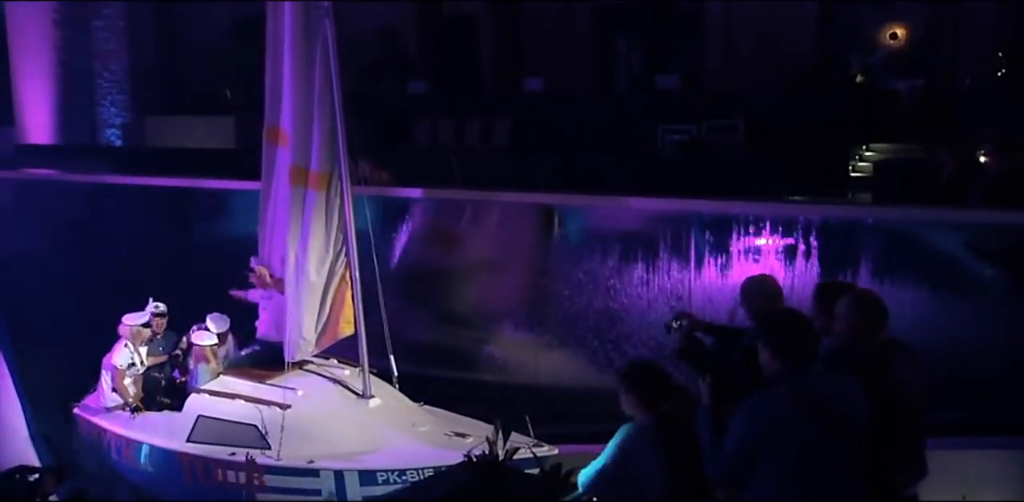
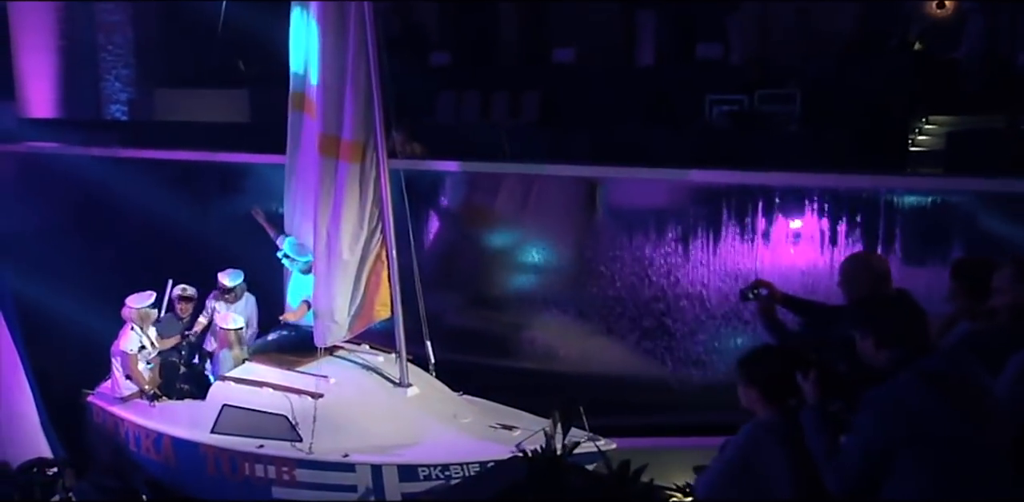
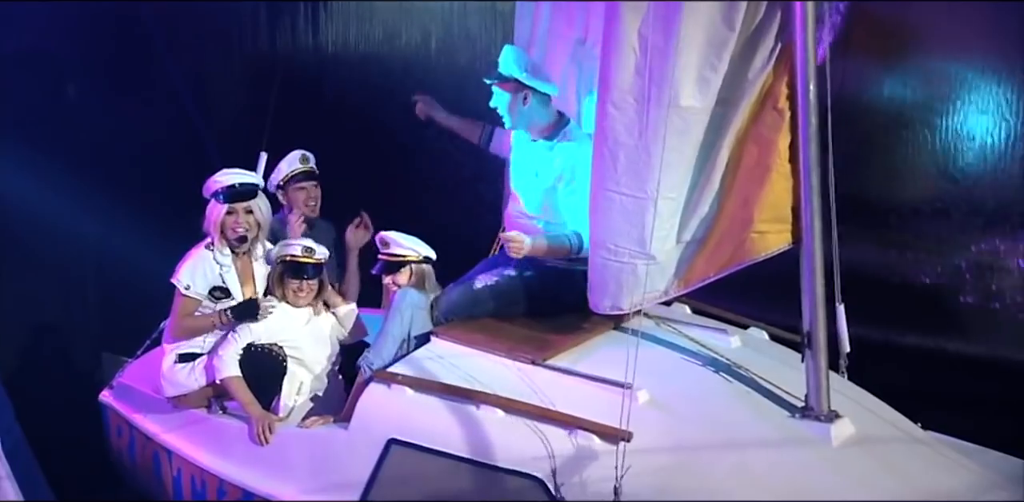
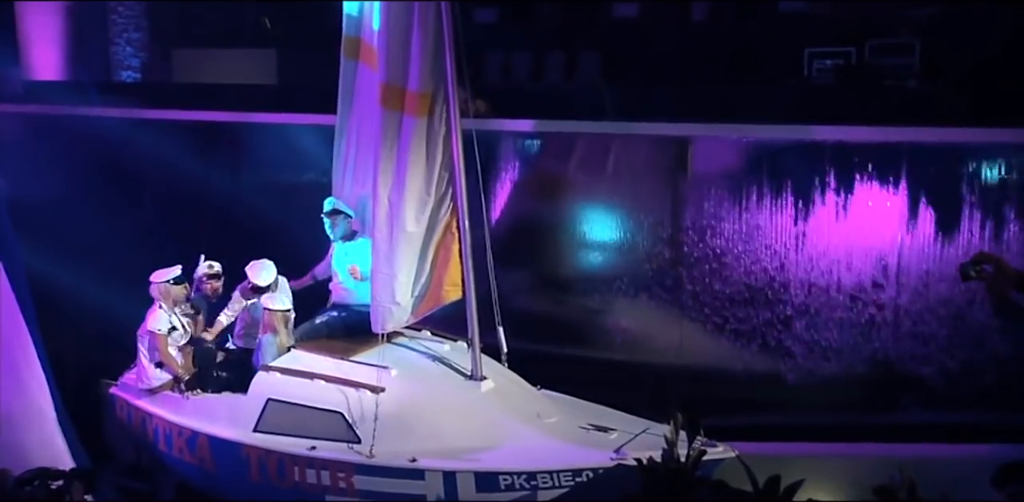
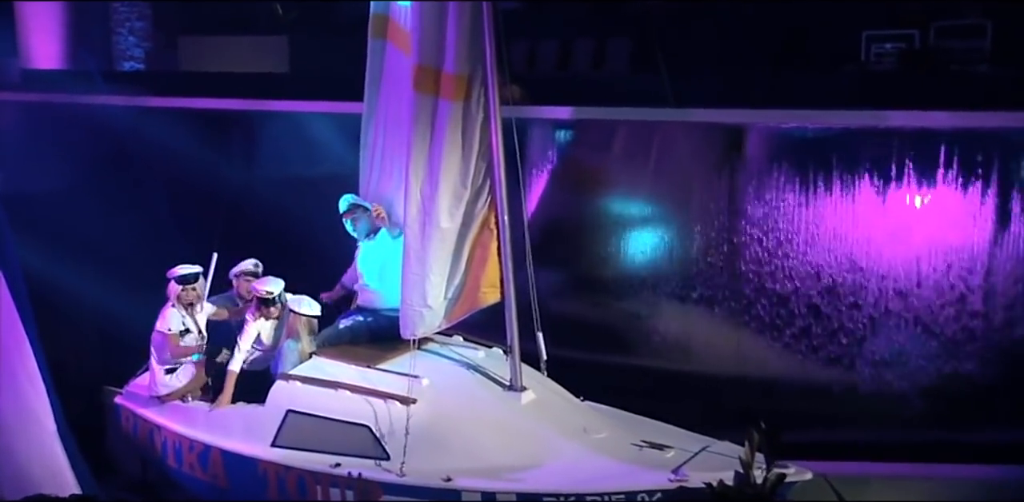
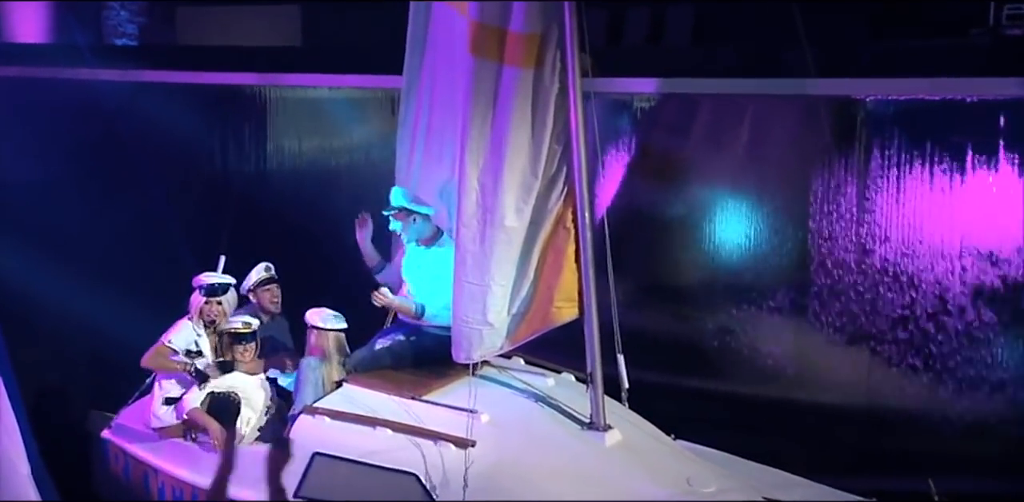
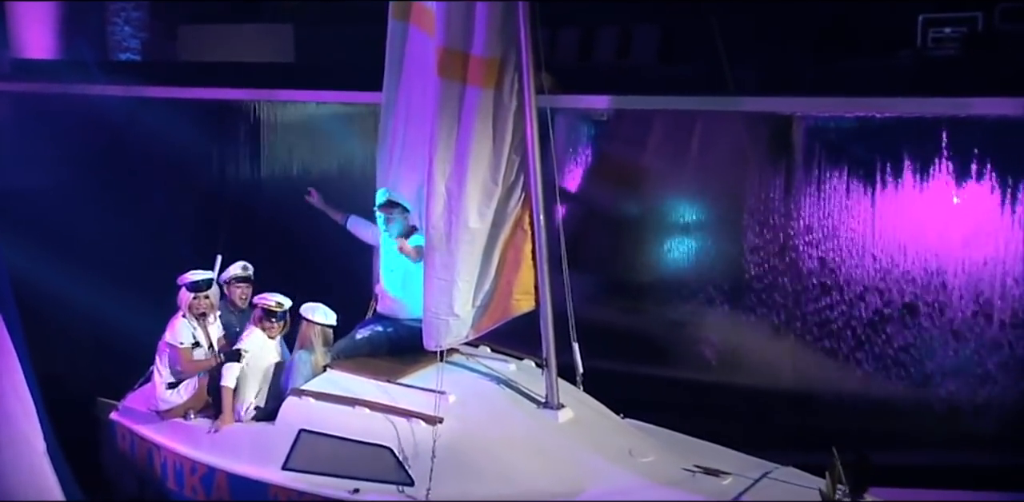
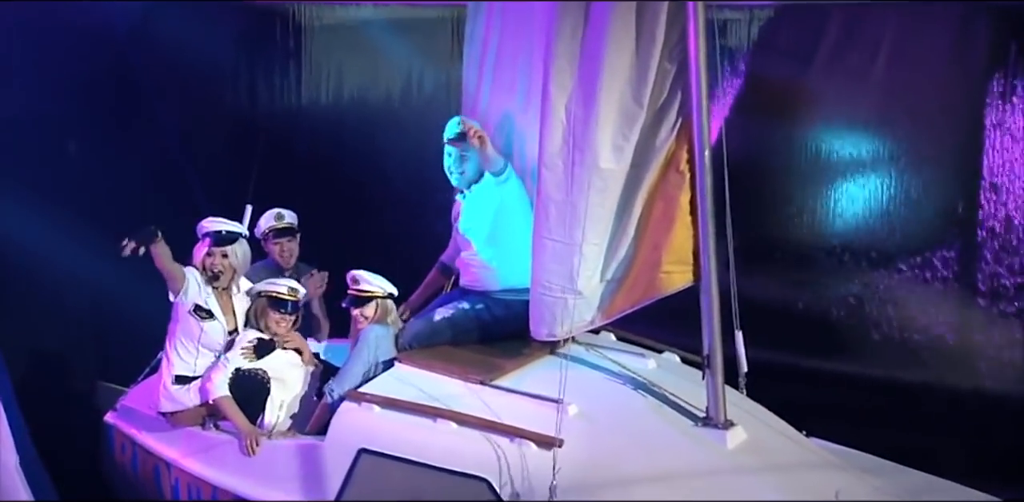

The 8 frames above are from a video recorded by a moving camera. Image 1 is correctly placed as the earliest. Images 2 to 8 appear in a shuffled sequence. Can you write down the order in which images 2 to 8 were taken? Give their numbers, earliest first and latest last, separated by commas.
2, 4, 5, 7, 6, 8, 3
